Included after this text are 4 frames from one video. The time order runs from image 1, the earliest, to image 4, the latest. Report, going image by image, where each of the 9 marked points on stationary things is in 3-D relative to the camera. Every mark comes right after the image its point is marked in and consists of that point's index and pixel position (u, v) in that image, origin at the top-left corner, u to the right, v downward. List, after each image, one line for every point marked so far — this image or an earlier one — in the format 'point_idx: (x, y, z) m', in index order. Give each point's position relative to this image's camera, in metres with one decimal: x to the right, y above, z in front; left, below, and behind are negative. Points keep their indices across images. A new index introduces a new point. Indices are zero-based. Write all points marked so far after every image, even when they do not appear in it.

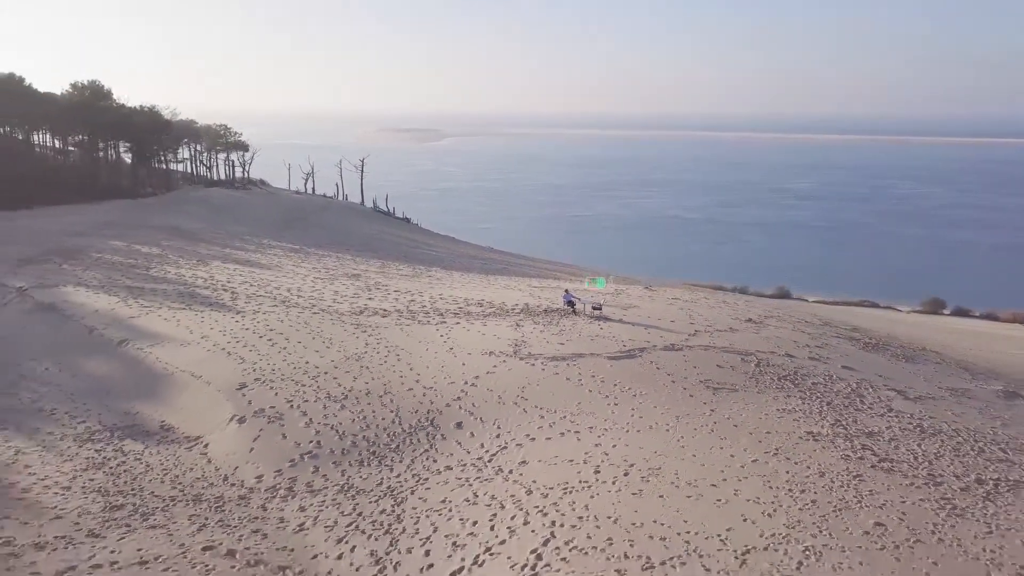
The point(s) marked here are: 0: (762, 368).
0: (+1.9, -0.6, +6.3) m
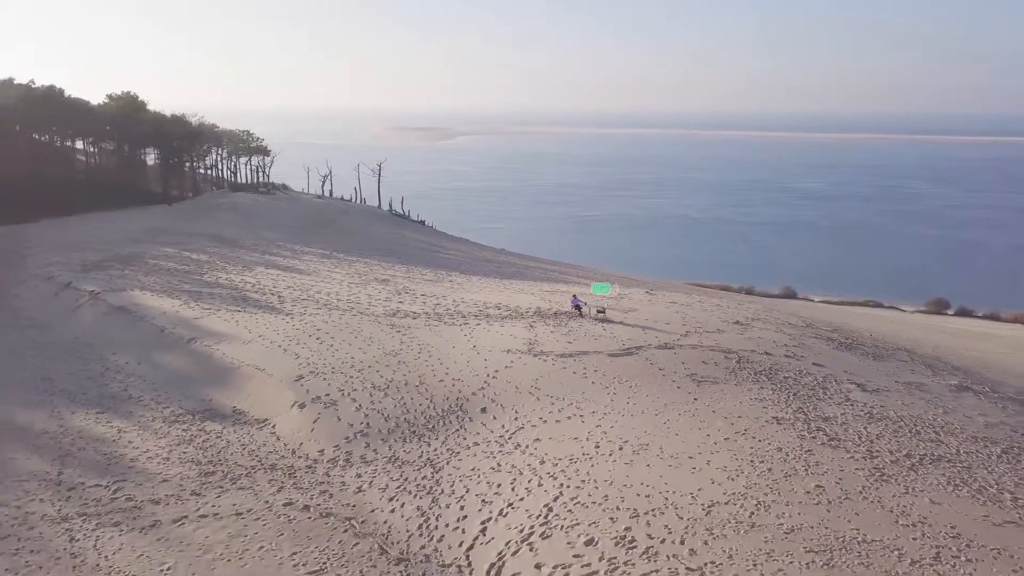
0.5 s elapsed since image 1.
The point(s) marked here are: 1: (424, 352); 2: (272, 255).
0: (+2.1, -0.7, +7.3) m
1: (-0.8, -0.6, +7.6) m
2: (-3.6, +0.5, +12.2) m
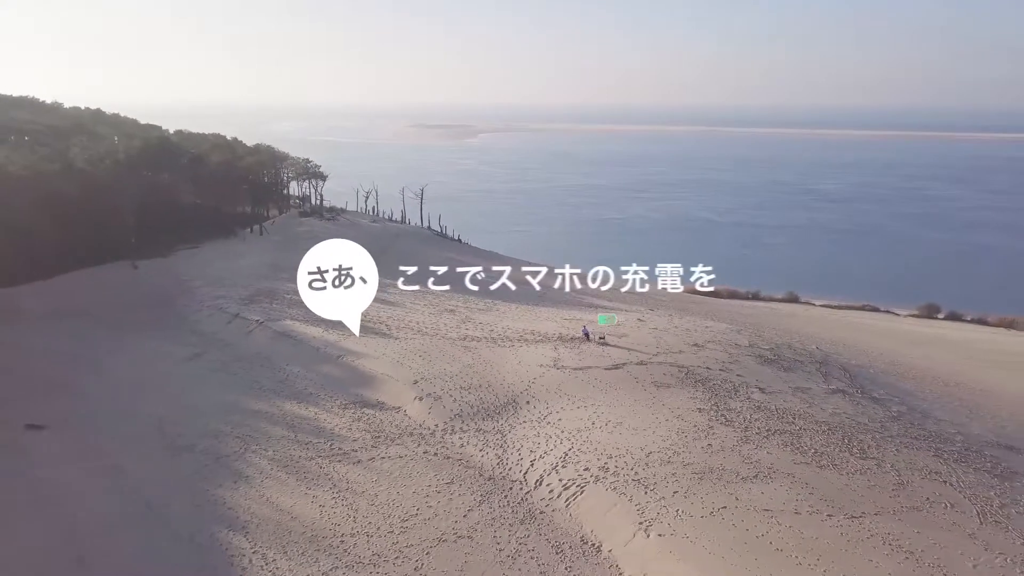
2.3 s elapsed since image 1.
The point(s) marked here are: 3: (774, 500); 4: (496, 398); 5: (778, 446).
0: (+2.5, -1.2, +11.5) m
1: (-0.4, -1.2, +12.0) m
2: (-3.0, 0.0, +16.6) m
3: (+2.5, -2.1, +7.8) m
4: (-0.2, -1.5, +10.9) m
5: (+3.0, -1.8, +9.2) m
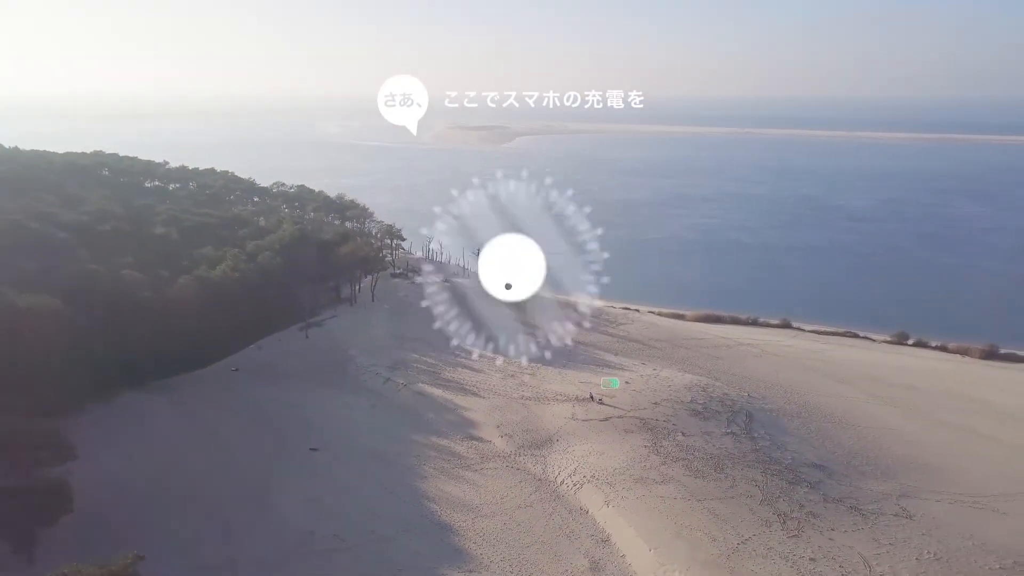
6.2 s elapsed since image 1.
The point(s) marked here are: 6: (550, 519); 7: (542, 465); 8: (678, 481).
0: (+3.5, -3.6, +21.2) m
1: (+0.7, -3.5, +21.8) m
2: (-1.8, -2.2, +26.5) m
3: (+3.4, -4.5, +17.5) m
4: (+0.8, -3.8, +20.7) m
5: (+3.9, -4.2, +18.9) m
6: (+0.8, -4.9, +17.0) m
7: (+0.7, -4.3, +19.3) m
8: (+3.8, -4.3, +18.1) m
